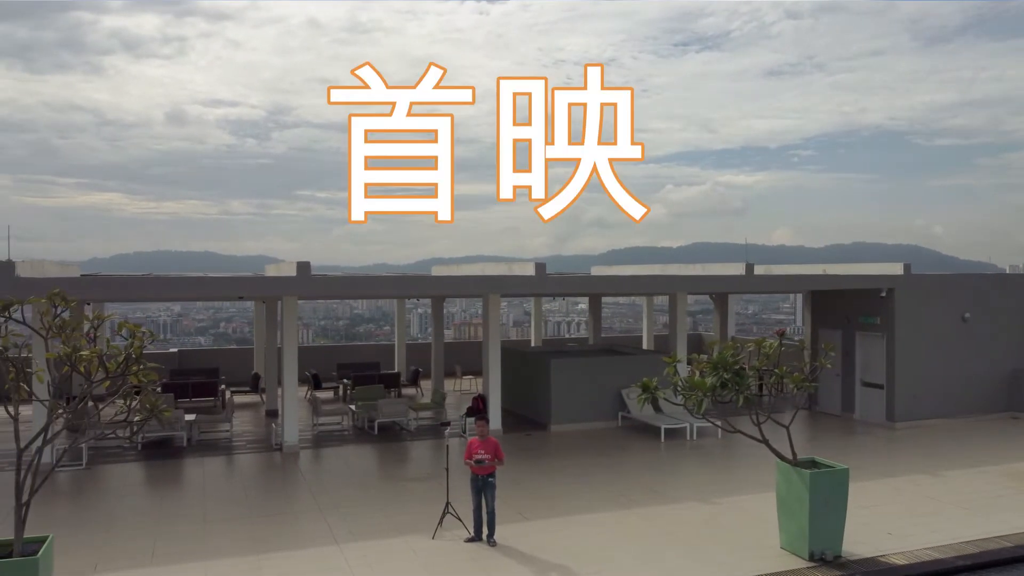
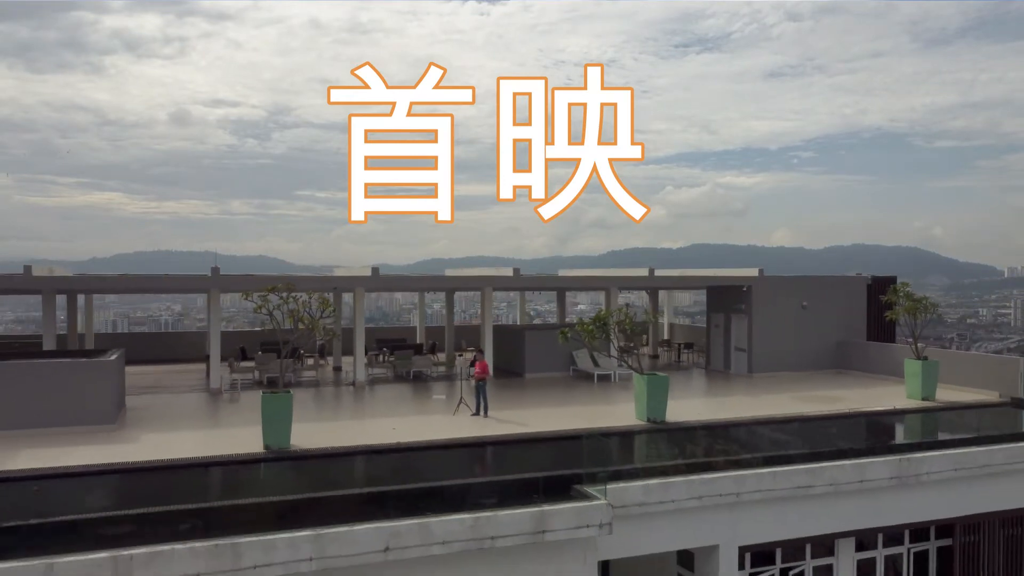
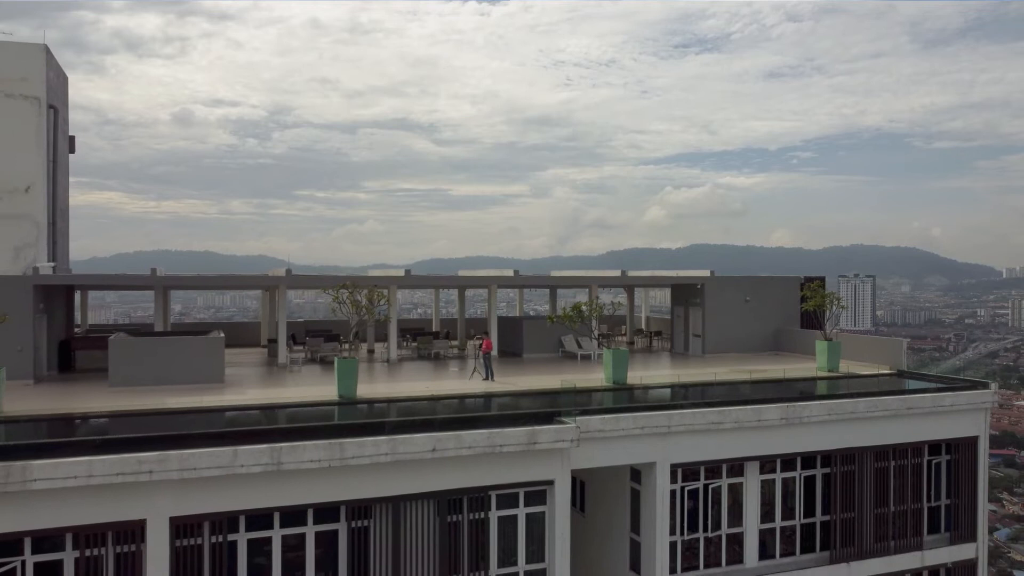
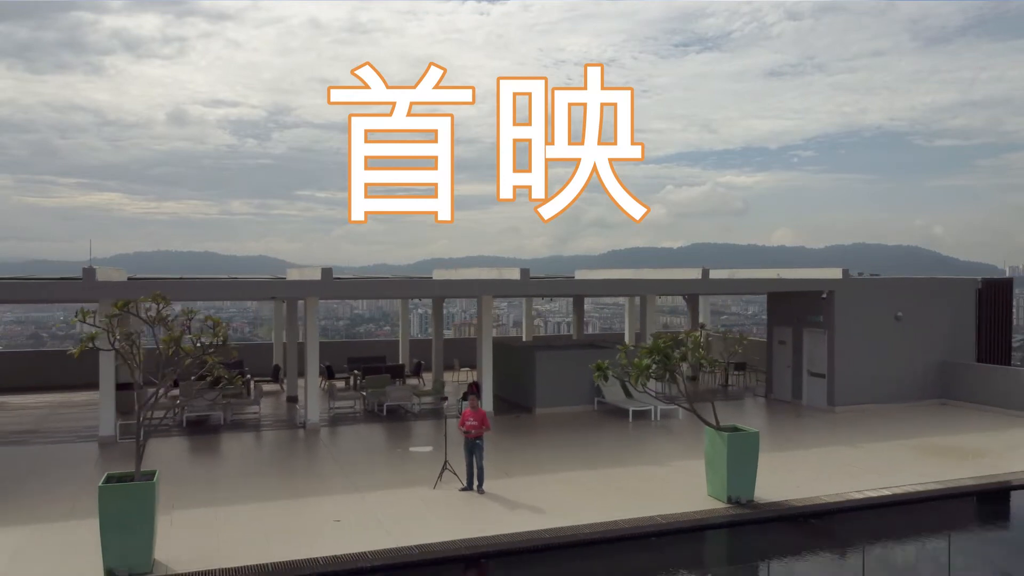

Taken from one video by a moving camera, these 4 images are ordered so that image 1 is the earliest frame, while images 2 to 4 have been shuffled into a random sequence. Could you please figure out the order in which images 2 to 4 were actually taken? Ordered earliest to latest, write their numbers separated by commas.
4, 2, 3
